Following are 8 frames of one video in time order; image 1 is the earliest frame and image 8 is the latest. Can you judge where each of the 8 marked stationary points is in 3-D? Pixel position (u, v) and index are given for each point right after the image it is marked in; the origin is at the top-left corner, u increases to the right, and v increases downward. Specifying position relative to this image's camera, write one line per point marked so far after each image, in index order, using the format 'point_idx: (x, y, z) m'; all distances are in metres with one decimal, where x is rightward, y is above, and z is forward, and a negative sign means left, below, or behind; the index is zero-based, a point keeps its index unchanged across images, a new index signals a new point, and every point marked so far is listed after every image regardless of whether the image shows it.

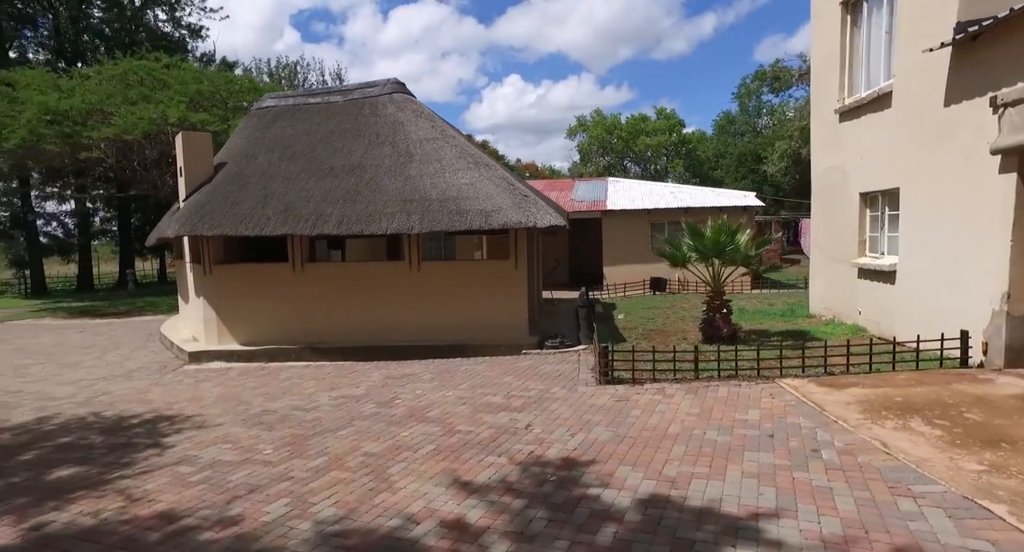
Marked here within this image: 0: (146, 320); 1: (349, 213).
0: (-10.0, -1.2, +16.2) m
1: (-2.5, +1.0, +8.9) m
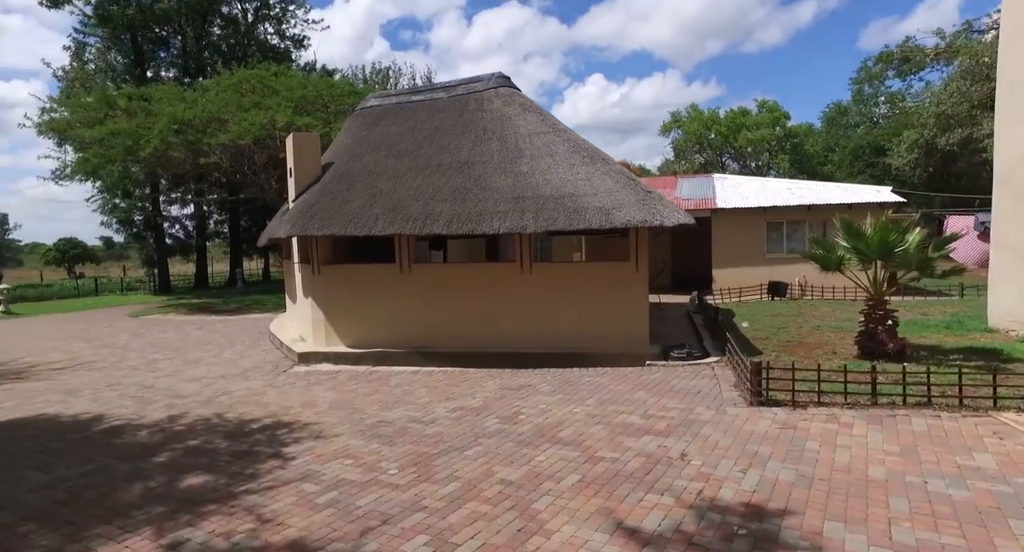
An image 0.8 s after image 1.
0: (-7.2, -1.2, +16.8) m
1: (-0.8, +0.9, +8.5) m
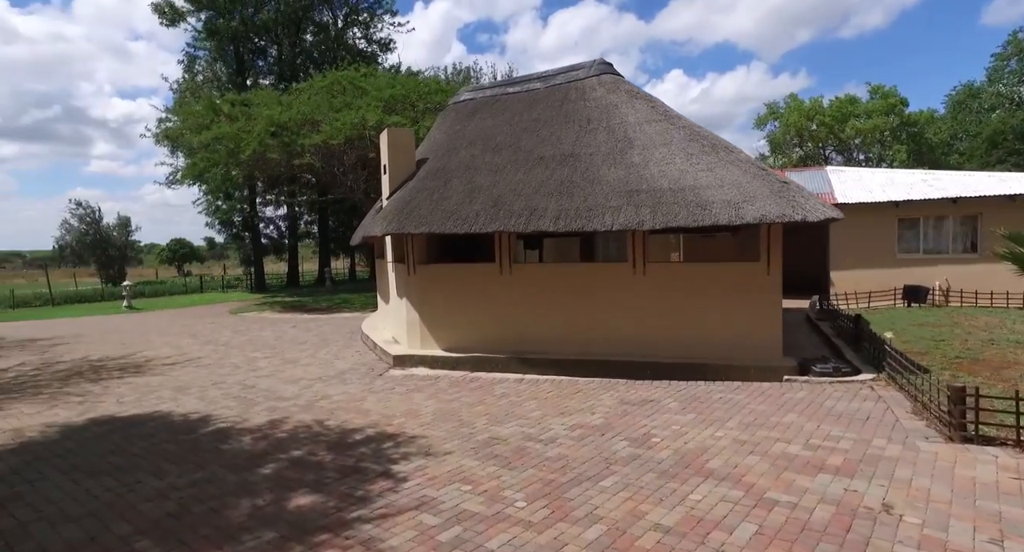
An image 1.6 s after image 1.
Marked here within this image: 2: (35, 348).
0: (-4.7, -1.2, +16.8) m
1: (+0.7, +0.9, +7.8) m
2: (-11.0, -1.6, +13.7) m
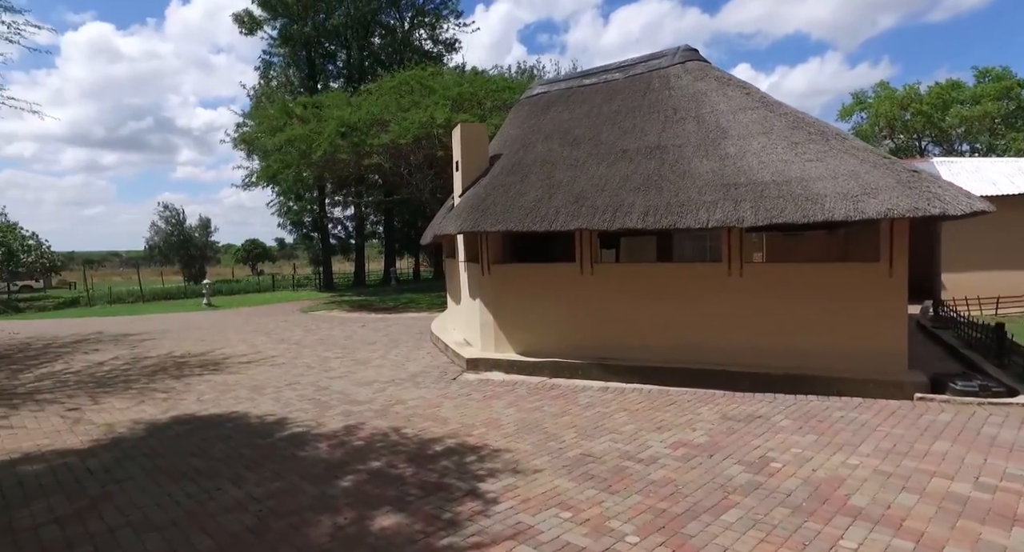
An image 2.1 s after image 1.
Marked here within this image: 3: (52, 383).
0: (-2.7, -1.2, +16.7) m
1: (+1.8, +0.9, +7.3) m
2: (-9.3, -1.6, +14.2) m
3: (-7.8, -1.8, +10.0) m
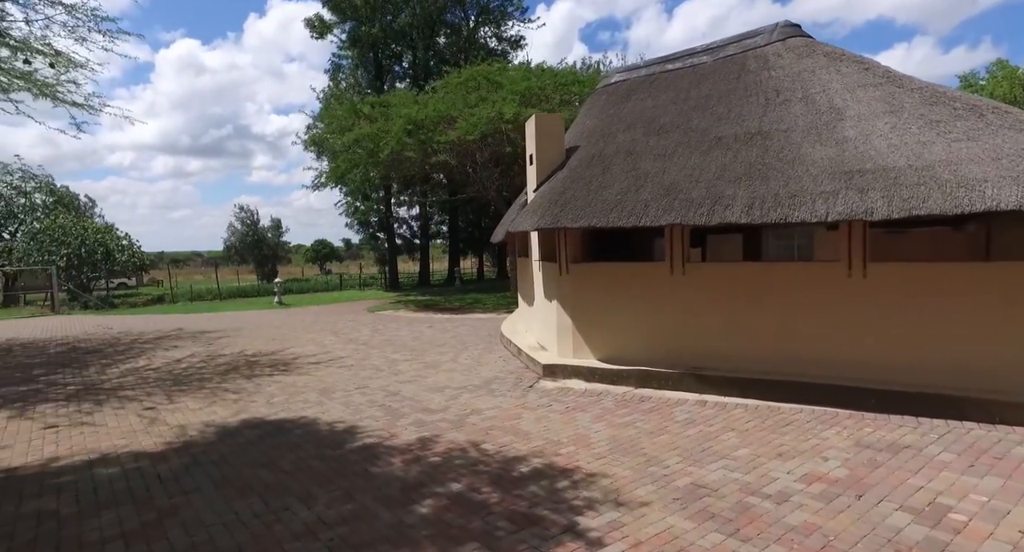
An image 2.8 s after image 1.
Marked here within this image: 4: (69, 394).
0: (-0.8, -1.2, +16.3) m
1: (+2.7, +0.9, +6.4) m
2: (-7.6, -1.6, +14.4) m
3: (-6.5, -1.7, +10.1) m
4: (-6.8, -1.8, +9.1) m
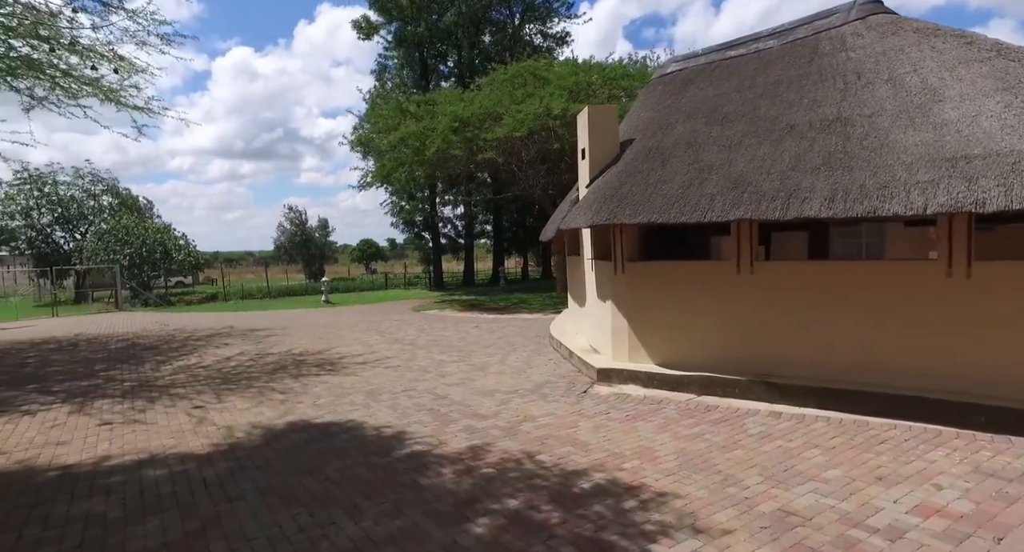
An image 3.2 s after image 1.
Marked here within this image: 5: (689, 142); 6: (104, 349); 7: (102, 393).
0: (+0.5, -1.2, +15.9) m
1: (+3.3, +0.9, +5.8) m
2: (-6.5, -1.5, +14.6) m
3: (-5.7, -1.7, +10.1) m
4: (-6.0, -1.8, +9.2) m
5: (+2.4, +1.8, +7.9) m
6: (-9.6, -1.7, +13.9) m
7: (-6.4, -1.8, +9.1) m
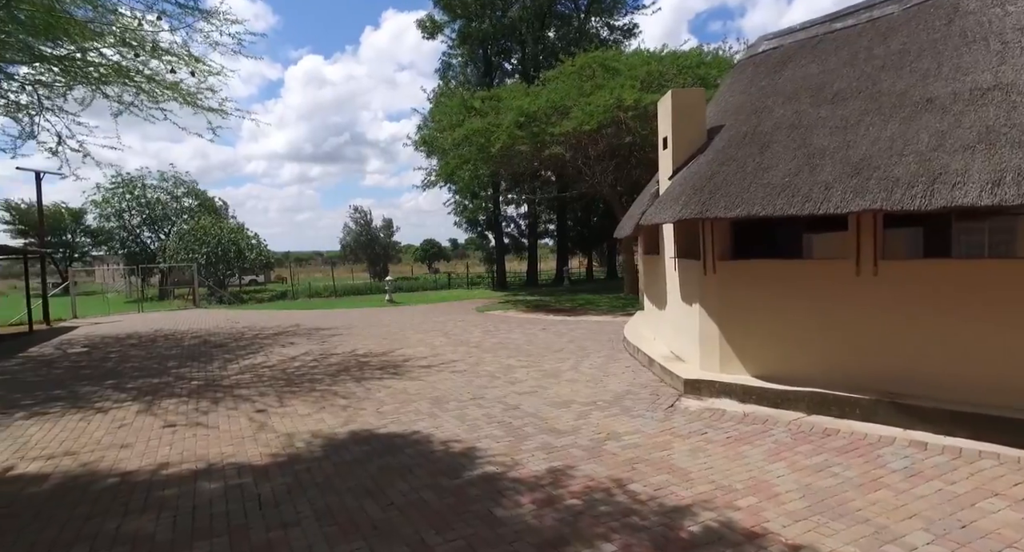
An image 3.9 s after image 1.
0: (+2.2, -1.2, +15.1) m
1: (+4.0, +0.9, +4.8) m
2: (-4.8, -1.5, +14.5) m
3: (-4.5, -1.7, +10.0) m
4: (-4.9, -1.8, +9.0) m
5: (+3.3, +1.8, +6.9) m
6: (-8.0, -1.7, +14.1) m
7: (-5.3, -1.8, +9.0) m
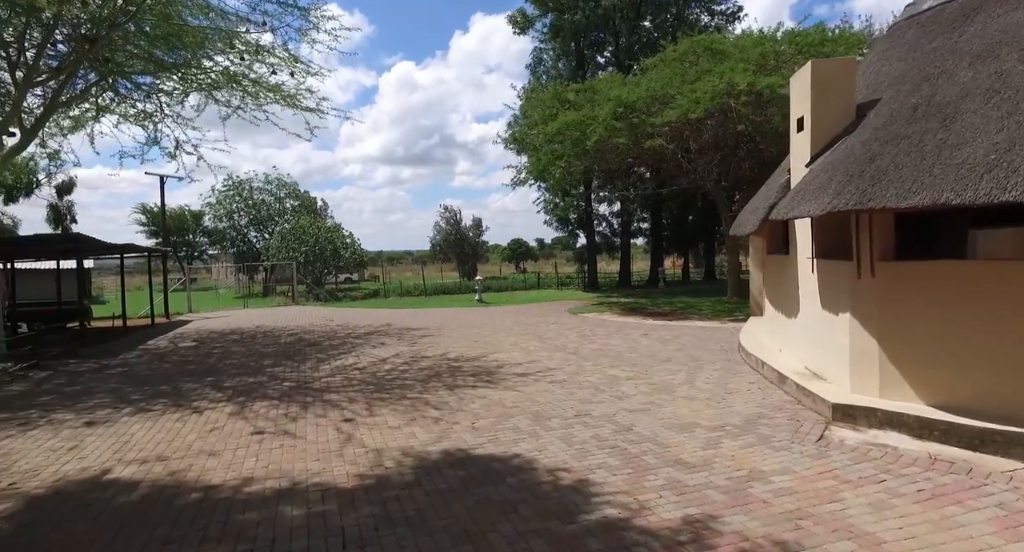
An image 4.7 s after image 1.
0: (+4.5, -1.2, +13.8) m
1: (+4.8, +0.8, +3.3) m
2: (-2.5, -1.5, +14.1) m
3: (-2.8, -1.7, +9.7) m
4: (-3.4, -1.7, +8.8) m
5: (+4.5, +1.7, +5.5) m
6: (-5.8, -1.6, +14.3) m
7: (-3.7, -1.7, +8.8) m
